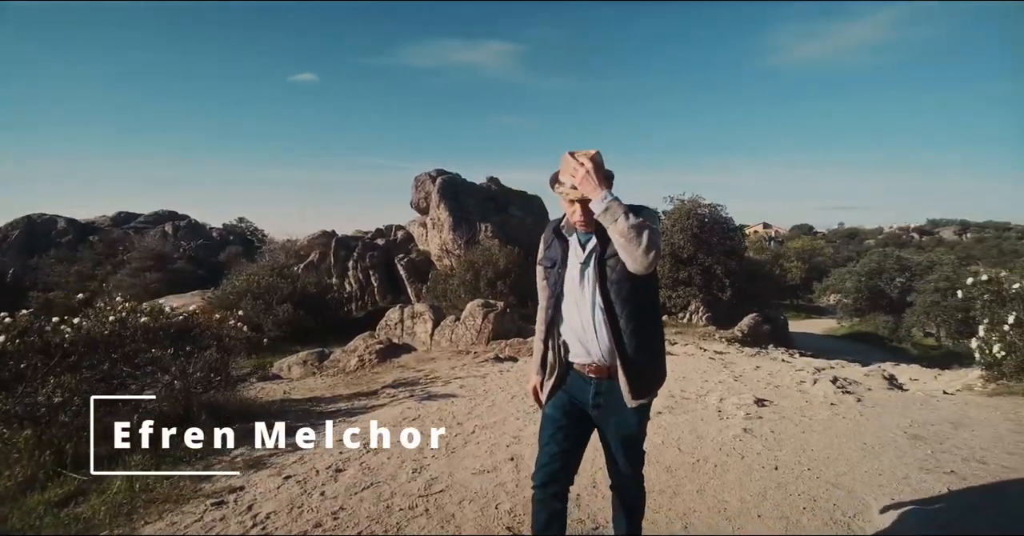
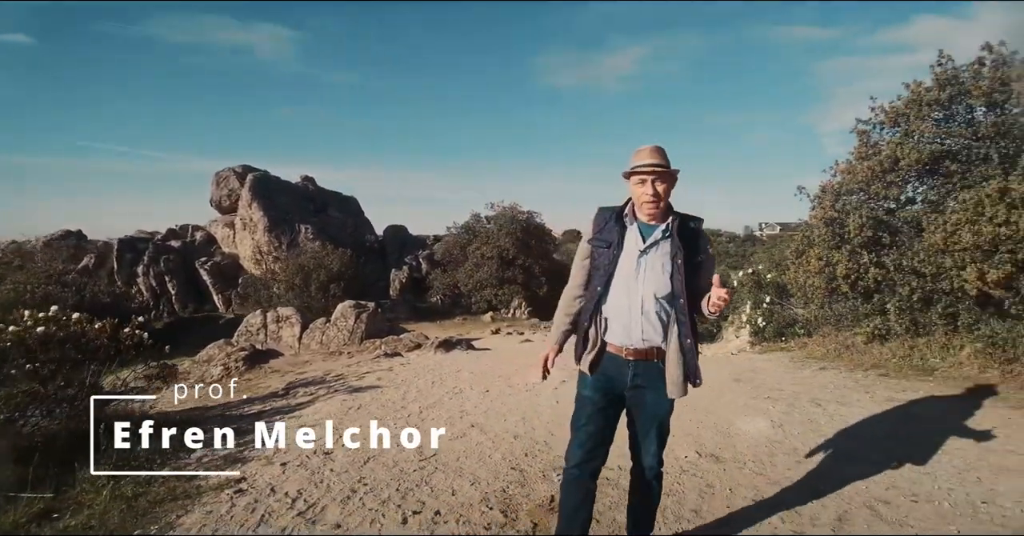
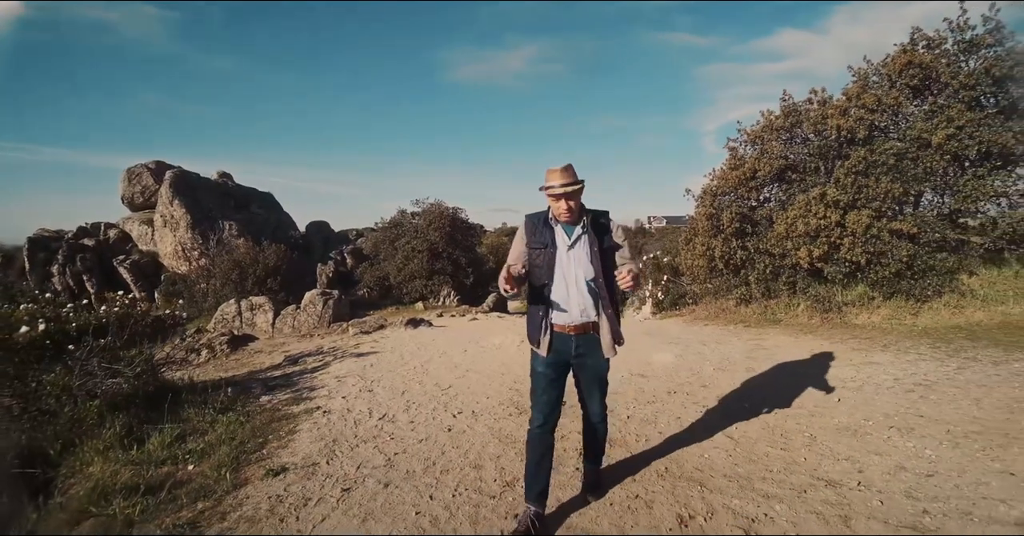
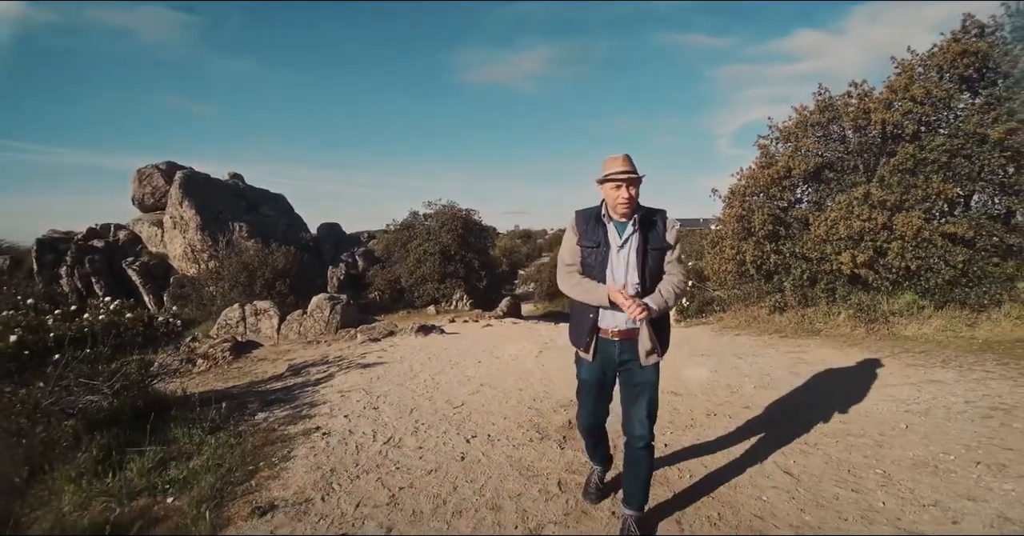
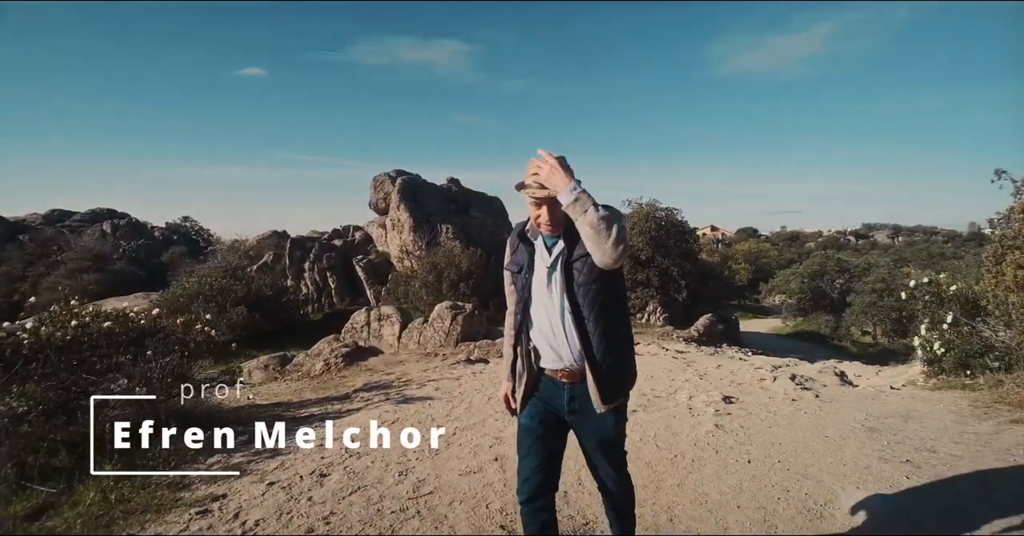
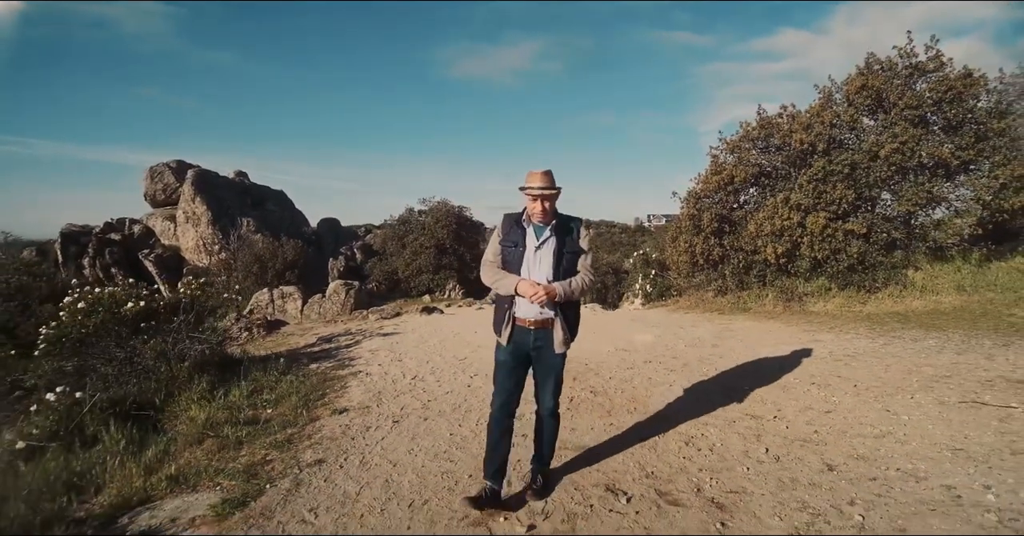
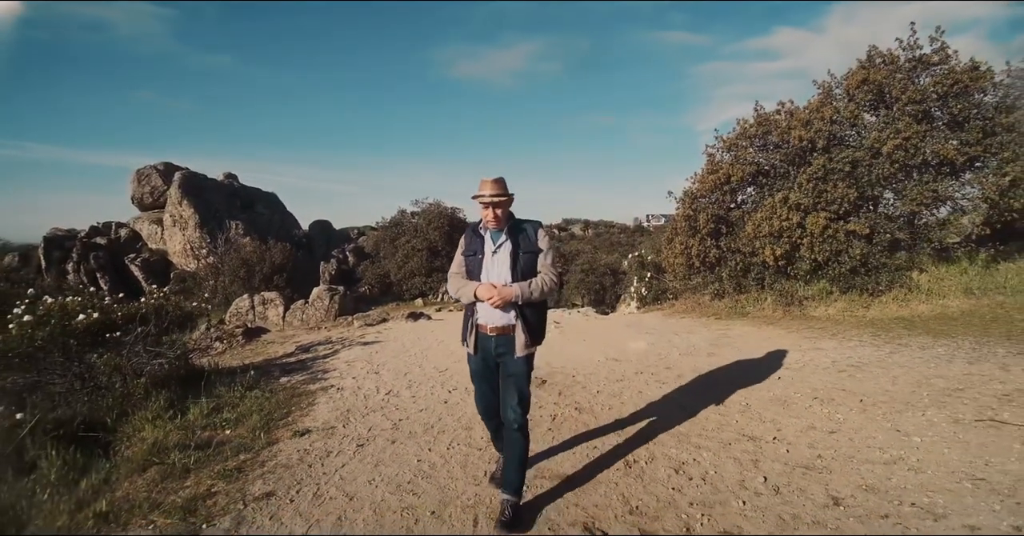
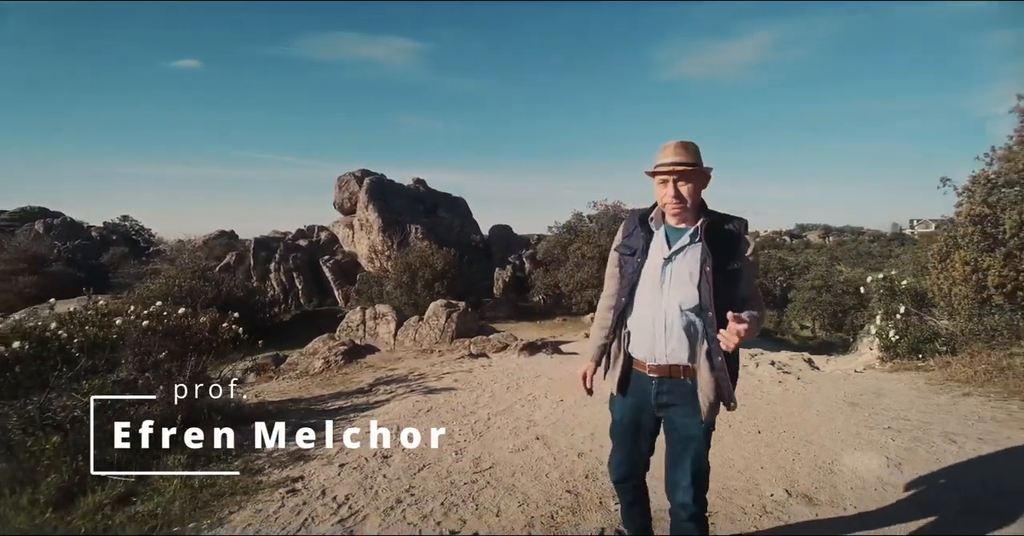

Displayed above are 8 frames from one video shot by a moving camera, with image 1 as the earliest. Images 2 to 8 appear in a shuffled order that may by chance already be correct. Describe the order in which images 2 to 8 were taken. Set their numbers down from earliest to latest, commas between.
5, 8, 2, 4, 3, 7, 6
